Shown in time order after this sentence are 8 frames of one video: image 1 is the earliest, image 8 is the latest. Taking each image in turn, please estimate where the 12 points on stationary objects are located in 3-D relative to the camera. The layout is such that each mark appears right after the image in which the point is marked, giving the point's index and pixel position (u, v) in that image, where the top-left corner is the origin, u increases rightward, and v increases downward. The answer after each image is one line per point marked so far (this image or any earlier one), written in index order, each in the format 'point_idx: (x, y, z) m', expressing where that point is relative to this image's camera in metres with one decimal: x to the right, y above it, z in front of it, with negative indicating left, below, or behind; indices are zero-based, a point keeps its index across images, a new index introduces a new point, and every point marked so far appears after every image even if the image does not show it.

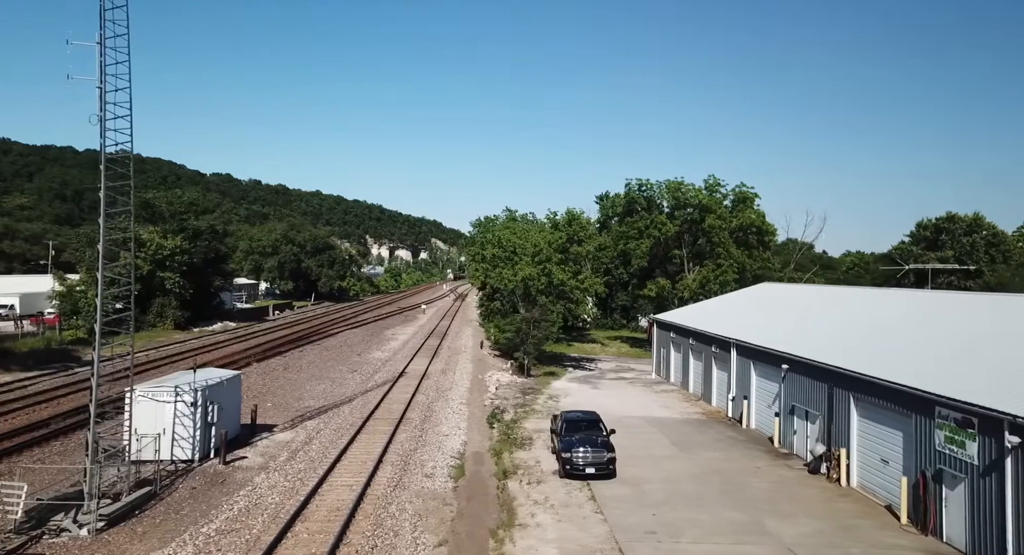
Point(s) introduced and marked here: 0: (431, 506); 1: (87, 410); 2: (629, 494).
0: (-1.4, -4.2, +12.4) m
1: (-11.8, -3.7, +18.7) m
2: (+2.4, -4.4, +13.8) m
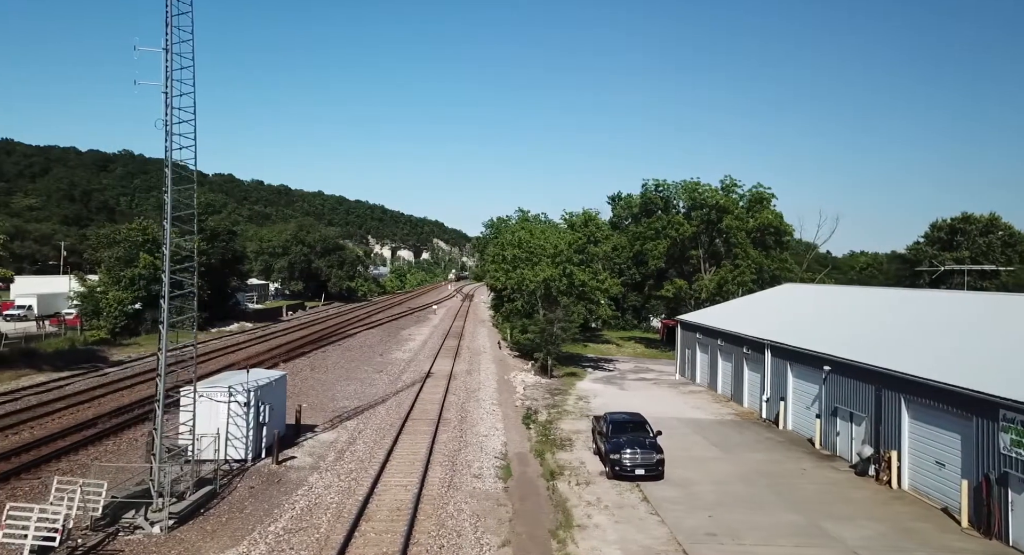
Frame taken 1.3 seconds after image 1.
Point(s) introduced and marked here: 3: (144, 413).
0: (-0.4, -4.2, +12.4) m
1: (-10.7, -3.7, +18.9) m
2: (+3.4, -4.4, +13.7) m
3: (-10.2, -3.7, +18.7) m
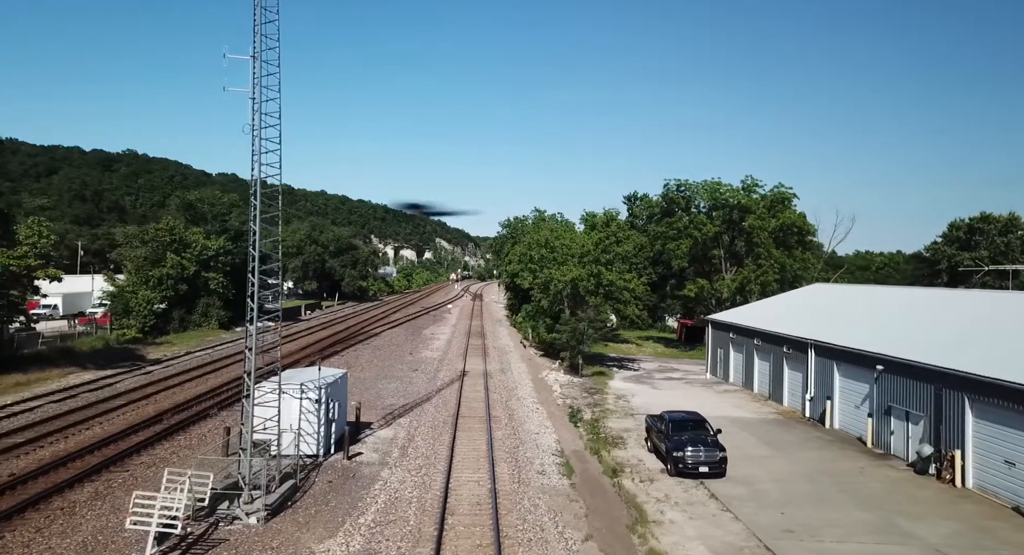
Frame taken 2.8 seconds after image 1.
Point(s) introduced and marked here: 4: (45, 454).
0: (+0.9, -4.2, +12.6) m
1: (-9.2, -3.7, +19.3) m
2: (+4.8, -4.4, +13.9) m
3: (-8.7, -3.7, +19.1) m
4: (-9.2, -3.5, +13.4) m
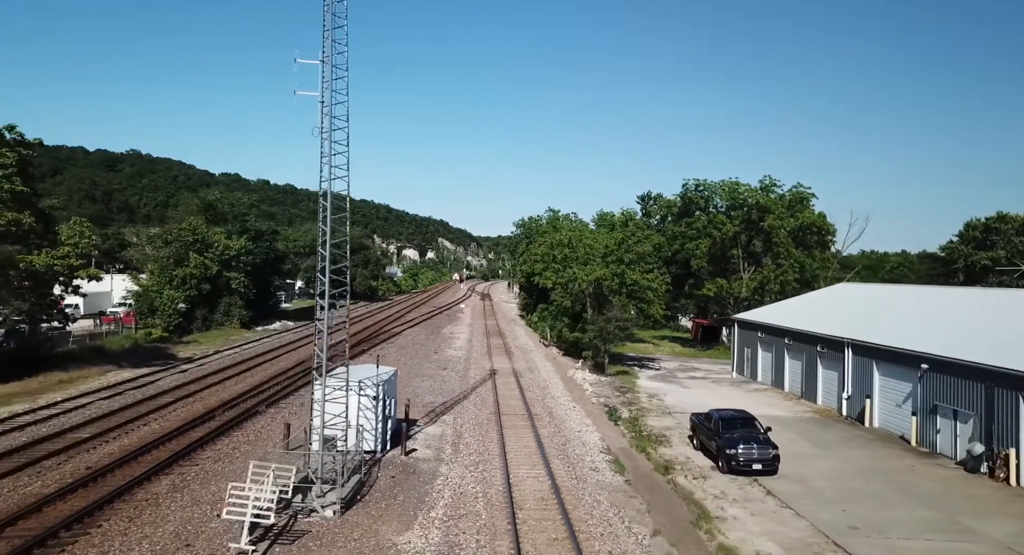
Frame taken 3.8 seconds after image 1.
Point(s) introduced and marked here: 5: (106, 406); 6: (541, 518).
0: (+2.1, -4.2, +12.8) m
1: (-7.9, -3.7, +19.6) m
2: (+6.0, -4.4, +14.0) m
3: (-7.4, -3.7, +19.4) m
4: (-8.1, -3.5, +13.7) m
5: (-11.7, -3.7, +19.5) m
6: (+0.5, -3.8, +10.7) m
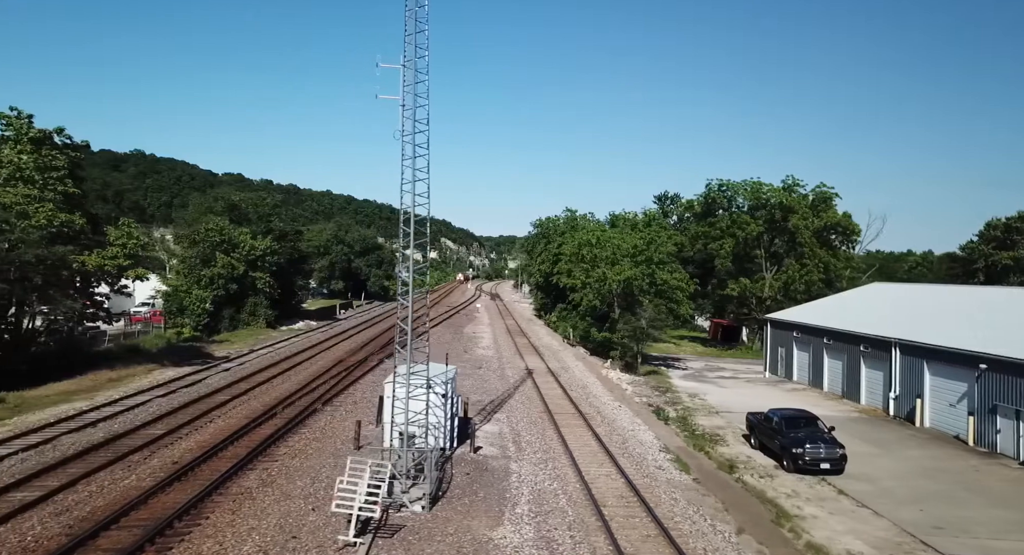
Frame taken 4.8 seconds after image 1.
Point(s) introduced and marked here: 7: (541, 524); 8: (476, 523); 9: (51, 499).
0: (+3.5, -4.2, +12.8) m
1: (-6.4, -3.7, +19.8) m
2: (+7.4, -4.4, +13.9) m
3: (-5.9, -3.7, +19.7) m
4: (-6.6, -3.5, +14.0) m
5: (-10.2, -3.7, +19.8) m
6: (+1.8, -3.8, +10.8) m
7: (+0.4, -3.8, +10.4) m
8: (-0.6, -3.8, +10.4) m
9: (-6.7, -3.2, +9.7) m
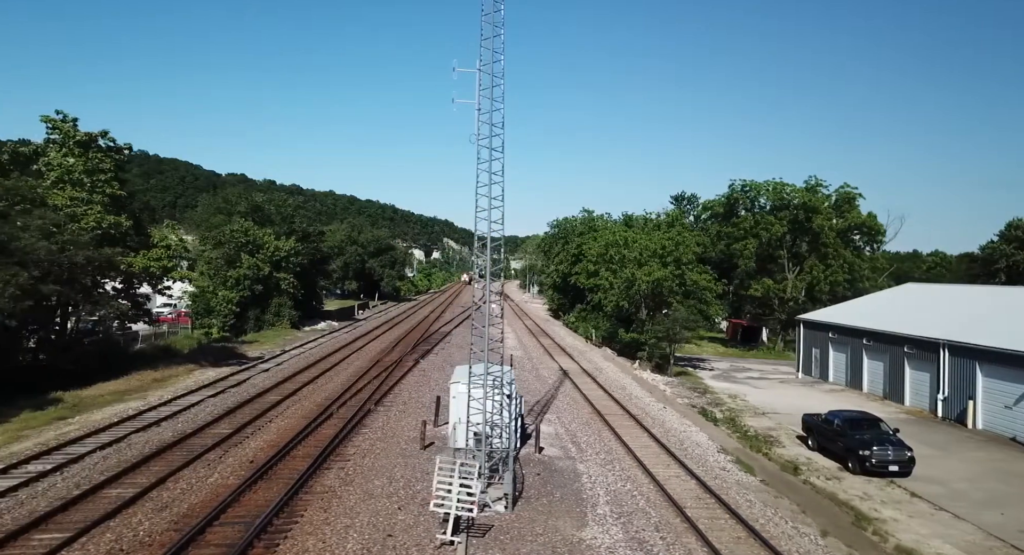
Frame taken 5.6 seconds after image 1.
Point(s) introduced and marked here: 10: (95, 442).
0: (+4.9, -4.2, +12.8) m
1: (-4.9, -3.7, +20.0) m
2: (+8.8, -4.4, +13.8) m
3: (-4.4, -3.7, +19.8) m
4: (-5.2, -3.5, +14.1) m
5: (-8.7, -3.7, +20.0) m
6: (+3.2, -3.8, +10.8) m
7: (+1.7, -3.8, +10.3) m
8: (+0.7, -3.8, +10.4) m
9: (-5.4, -3.2, +9.8) m
10: (-8.8, -3.4, +14.2) m
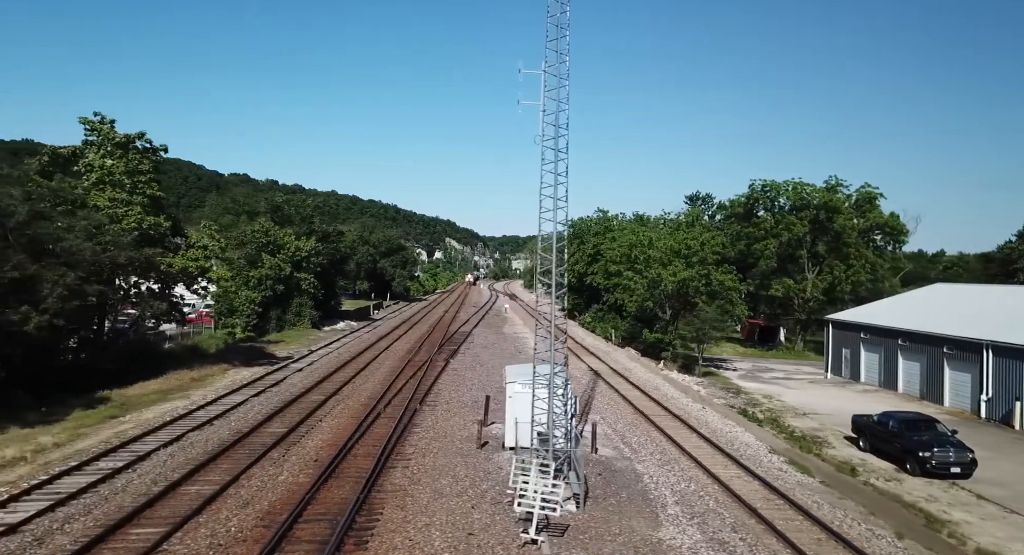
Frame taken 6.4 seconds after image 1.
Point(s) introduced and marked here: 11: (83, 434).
0: (+6.0, -4.2, +12.7) m
1: (-3.6, -3.7, +20.0) m
2: (+10.0, -4.3, +13.6) m
3: (-3.1, -3.7, +19.9) m
4: (-4.0, -3.5, +14.2) m
5: (-7.4, -3.7, +20.1) m
6: (+4.3, -3.8, +10.7) m
7: (+2.9, -3.8, +10.3) m
8: (+1.9, -3.8, +10.4) m
9: (-4.2, -3.2, +9.9) m
10: (-7.6, -3.4, +14.3) m
11: (-9.6, -3.5, +15.1) m
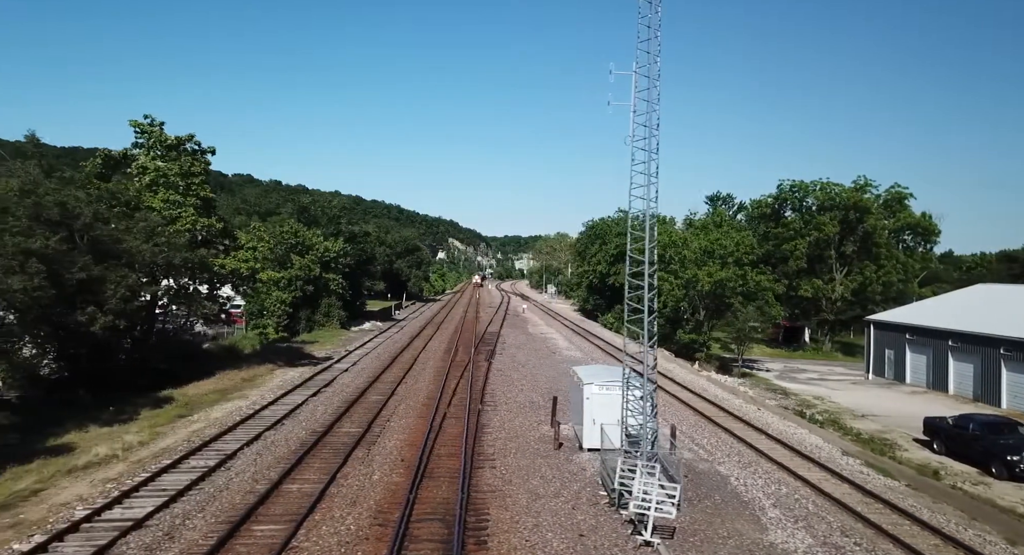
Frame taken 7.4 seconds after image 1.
0: (+7.6, -4.1, +12.4) m
1: (-1.8, -3.7, +20.0) m
2: (+11.6, -4.3, +13.3) m
3: (-1.3, -3.7, +19.8) m
4: (-2.4, -3.5, +14.2) m
5: (-5.6, -3.7, +20.2) m
6: (+5.9, -3.8, +10.5) m
7: (+4.4, -3.8, +10.1) m
8: (+3.4, -3.8, +10.3) m
9: (-2.7, -3.2, +9.9) m
10: (-5.9, -3.5, +14.4) m
11: (-7.9, -3.5, +15.2) m
